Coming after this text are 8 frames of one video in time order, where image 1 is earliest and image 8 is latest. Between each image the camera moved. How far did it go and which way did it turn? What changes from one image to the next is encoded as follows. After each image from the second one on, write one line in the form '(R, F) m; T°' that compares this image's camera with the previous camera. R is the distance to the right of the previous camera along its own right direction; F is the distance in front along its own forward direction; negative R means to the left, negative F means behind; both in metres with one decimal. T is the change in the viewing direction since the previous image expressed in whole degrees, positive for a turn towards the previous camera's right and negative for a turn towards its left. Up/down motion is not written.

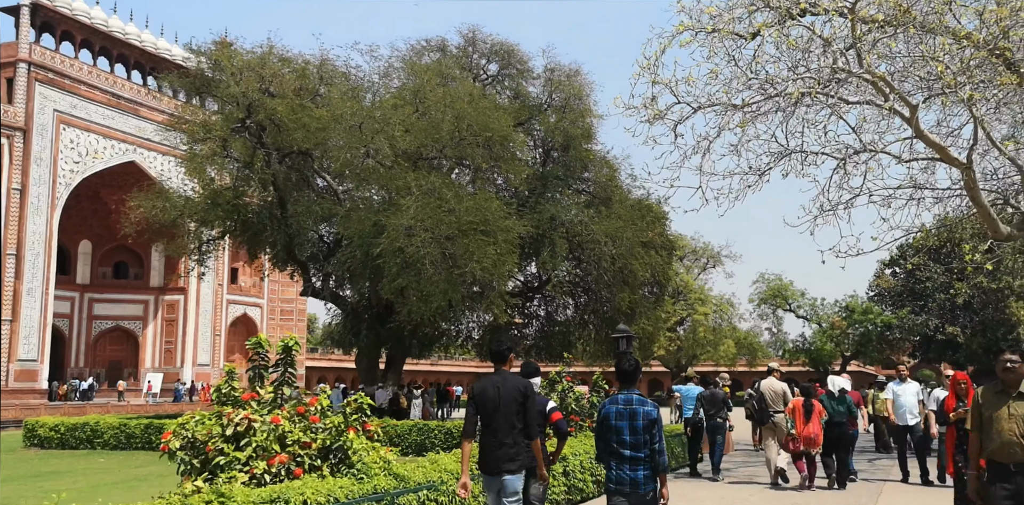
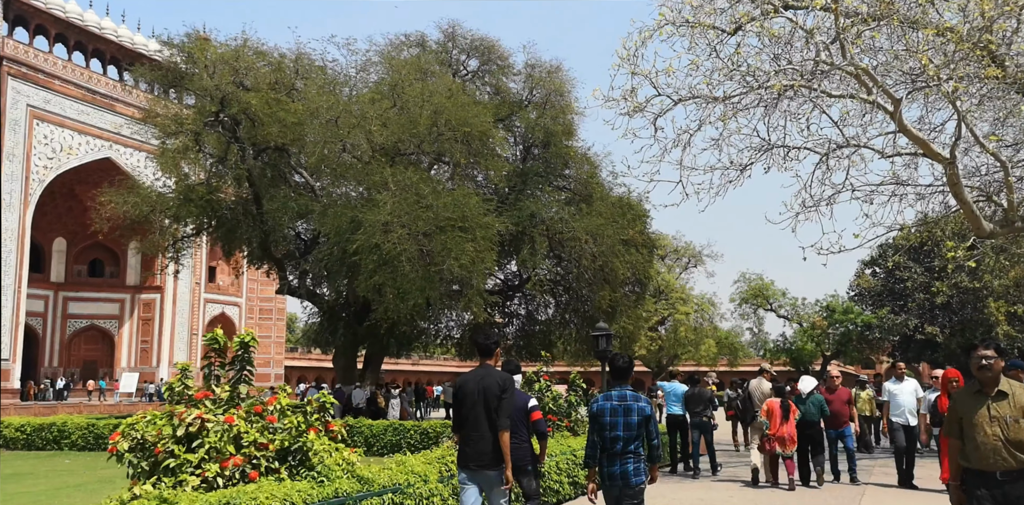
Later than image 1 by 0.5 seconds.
(+0.1, +0.3) m; +1°
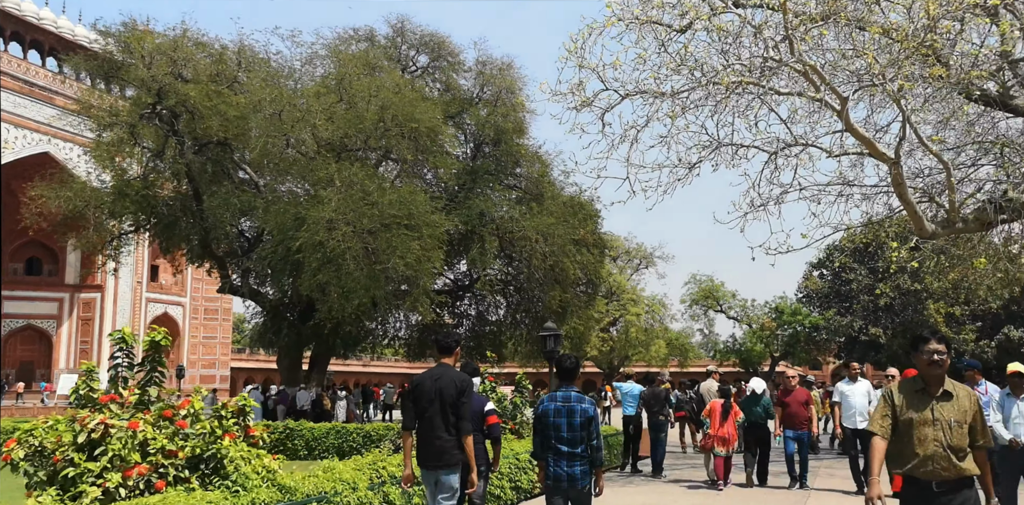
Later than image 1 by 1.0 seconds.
(+0.1, +0.3) m; +3°
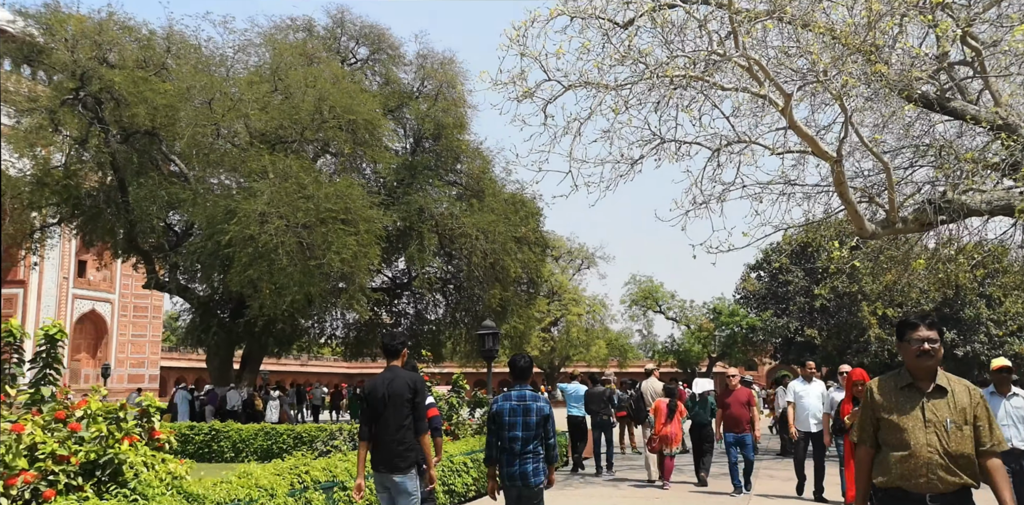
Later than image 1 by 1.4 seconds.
(0.0, +0.4) m; +4°
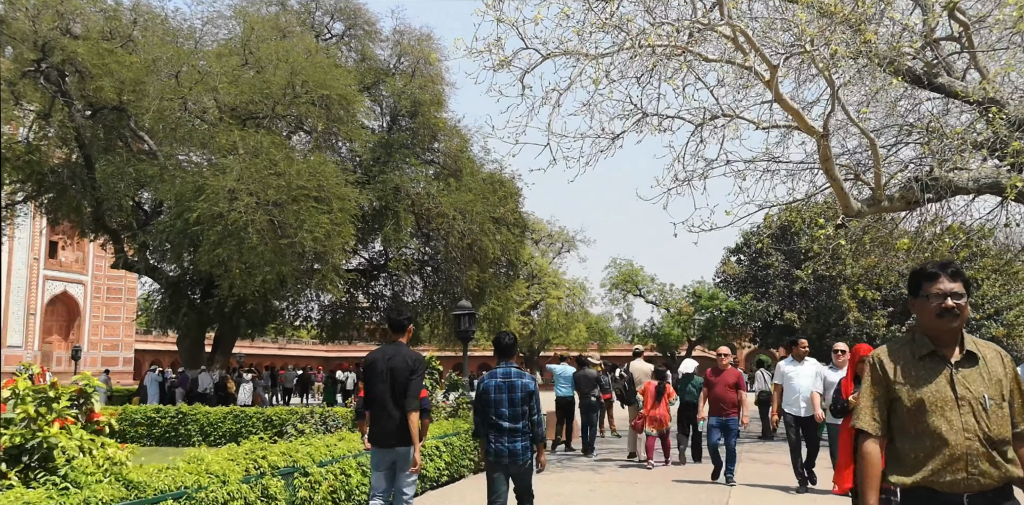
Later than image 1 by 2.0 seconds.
(+0.1, +0.4) m; +1°
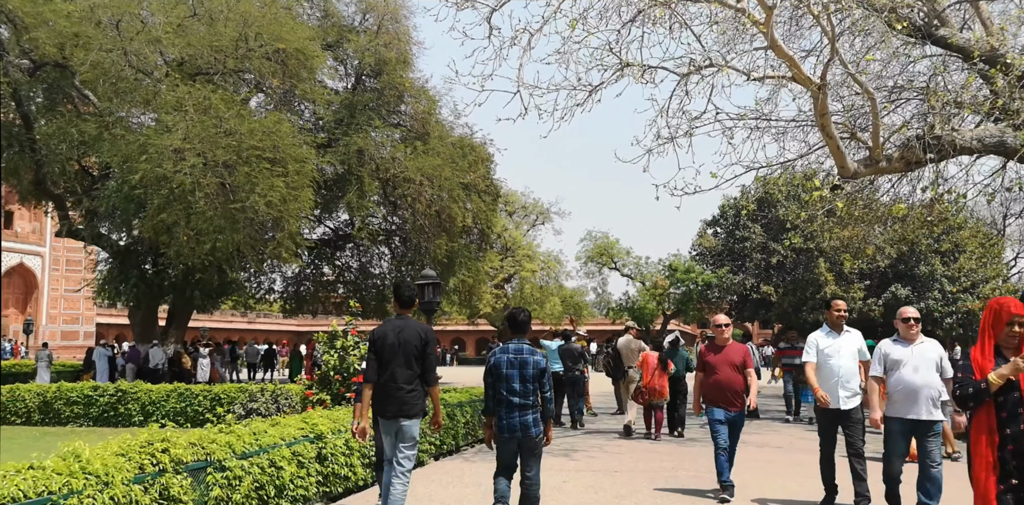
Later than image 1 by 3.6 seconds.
(+0.1, +1.1) m; +2°
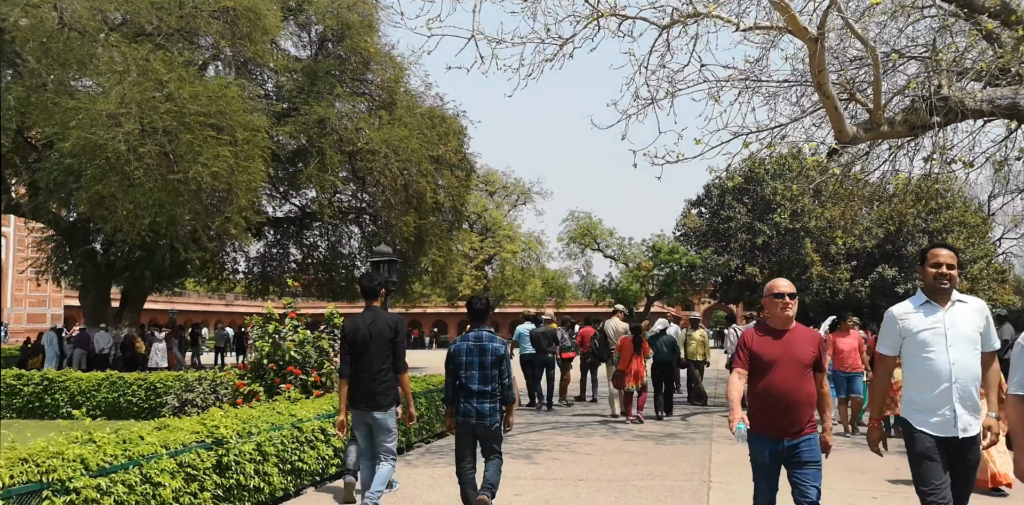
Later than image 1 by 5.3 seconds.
(+0.3, +1.2) m; +1°
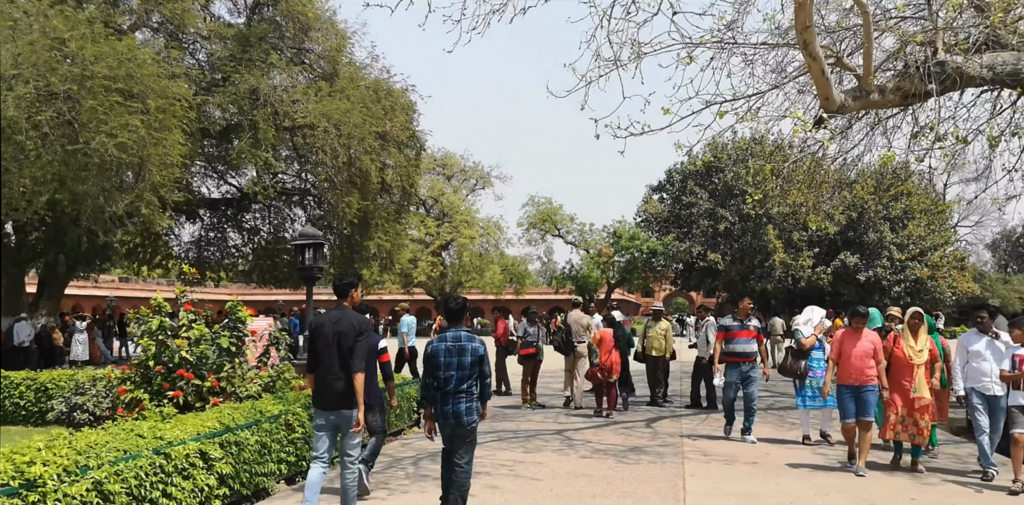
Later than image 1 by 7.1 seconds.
(+0.2, +1.4) m; +2°
